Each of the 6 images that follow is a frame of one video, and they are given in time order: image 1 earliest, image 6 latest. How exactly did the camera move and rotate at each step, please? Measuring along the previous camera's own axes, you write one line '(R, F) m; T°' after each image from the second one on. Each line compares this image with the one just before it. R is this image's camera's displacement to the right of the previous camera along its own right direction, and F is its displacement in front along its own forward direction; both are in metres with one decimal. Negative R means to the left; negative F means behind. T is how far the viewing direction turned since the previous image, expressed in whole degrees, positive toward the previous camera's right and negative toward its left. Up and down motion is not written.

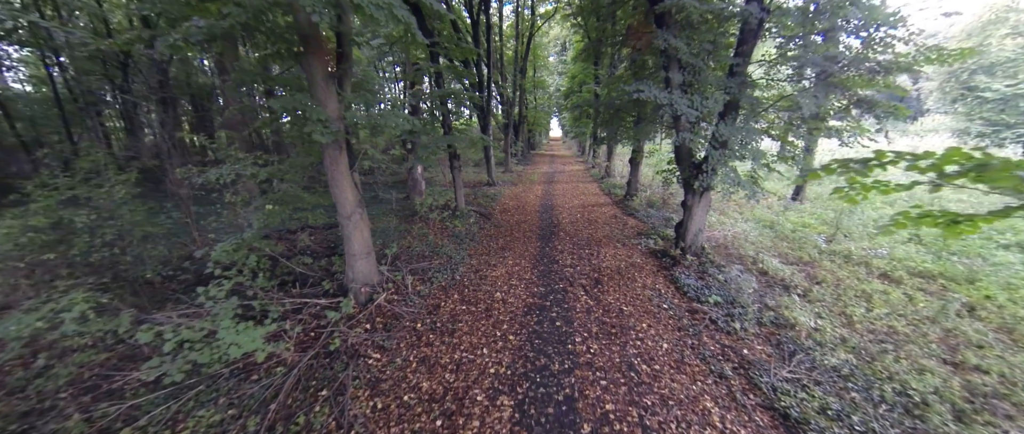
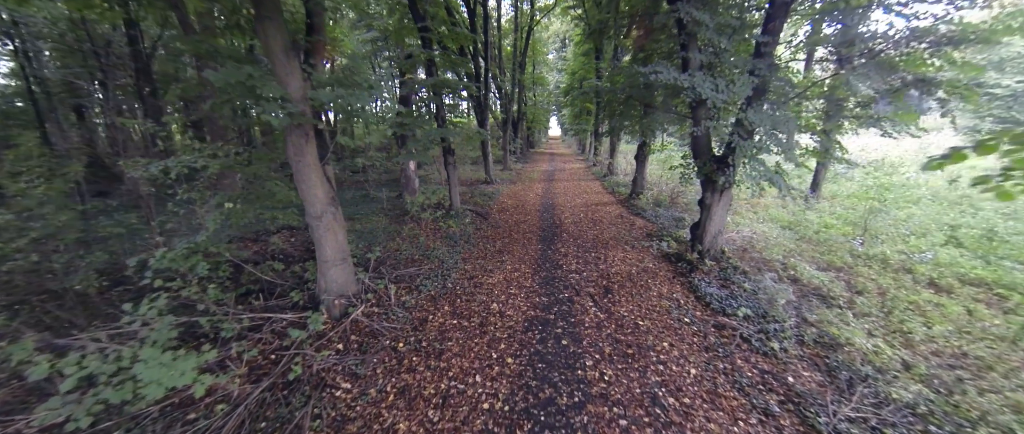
(0.0, +0.7) m; 0°
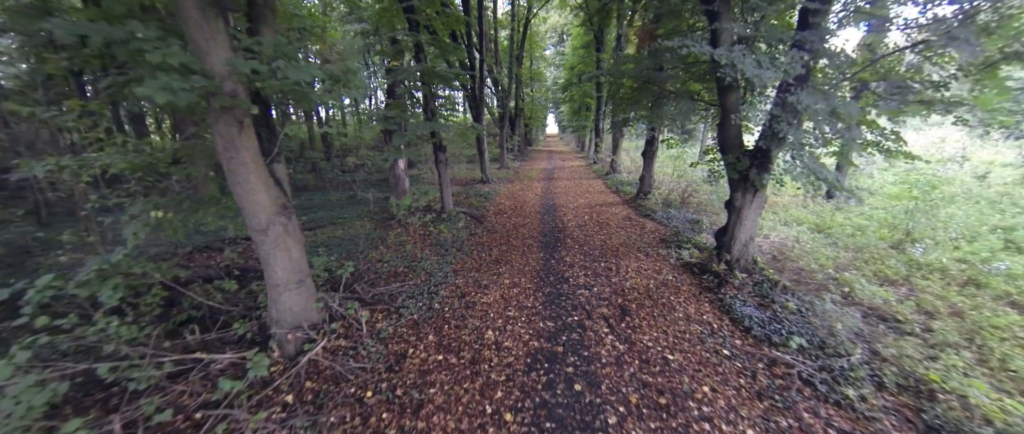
(0.0, +0.9) m; 0°
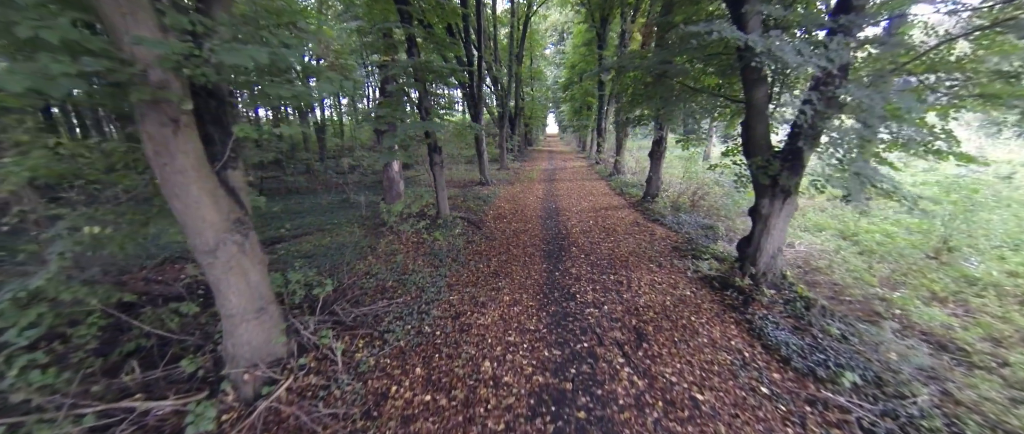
(0.0, +0.6) m; 0°
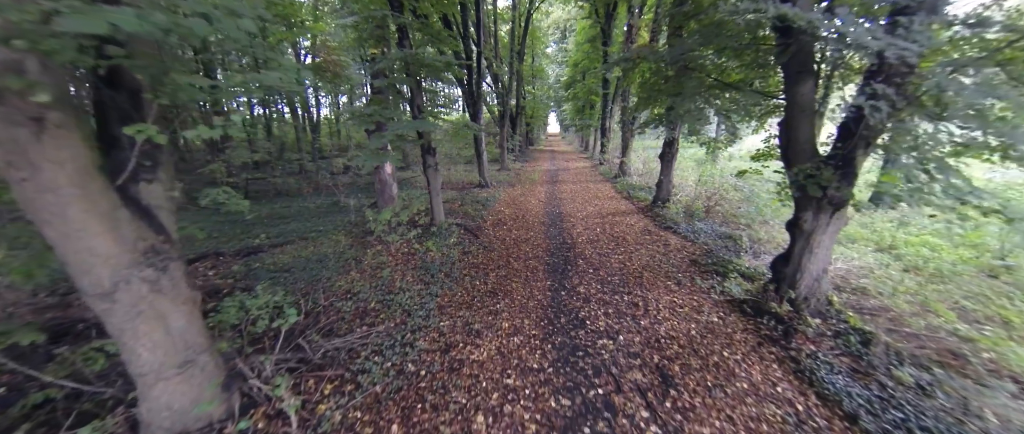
(0.0, +0.7) m; 0°
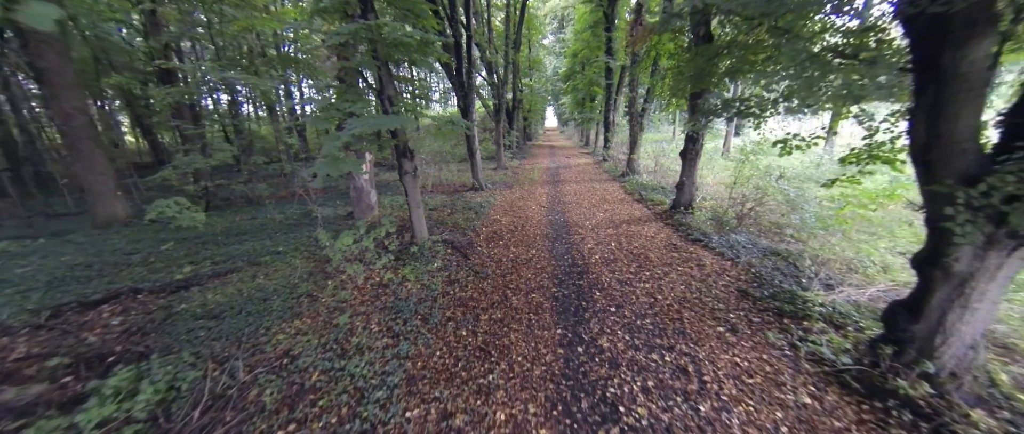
(0.0, +1.5) m; 0°
